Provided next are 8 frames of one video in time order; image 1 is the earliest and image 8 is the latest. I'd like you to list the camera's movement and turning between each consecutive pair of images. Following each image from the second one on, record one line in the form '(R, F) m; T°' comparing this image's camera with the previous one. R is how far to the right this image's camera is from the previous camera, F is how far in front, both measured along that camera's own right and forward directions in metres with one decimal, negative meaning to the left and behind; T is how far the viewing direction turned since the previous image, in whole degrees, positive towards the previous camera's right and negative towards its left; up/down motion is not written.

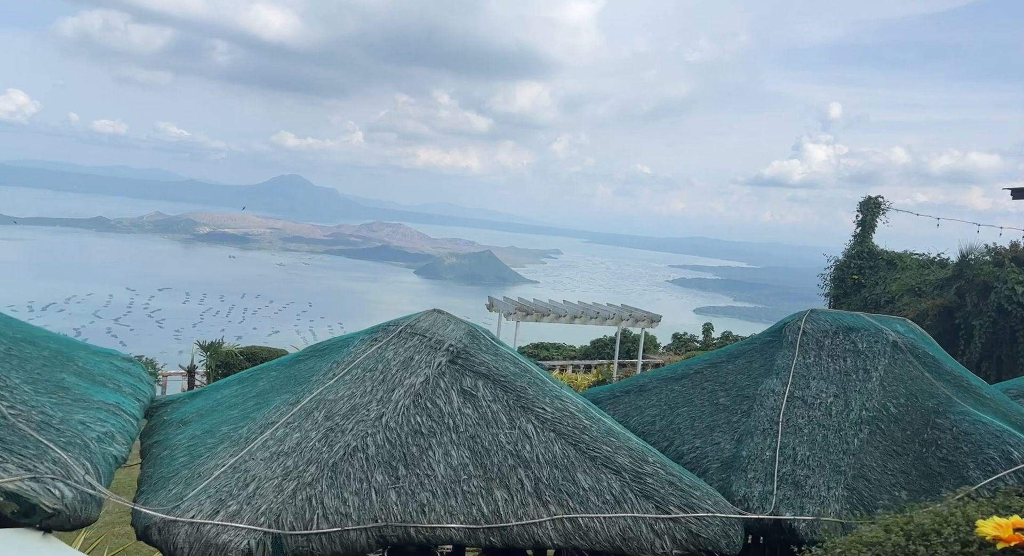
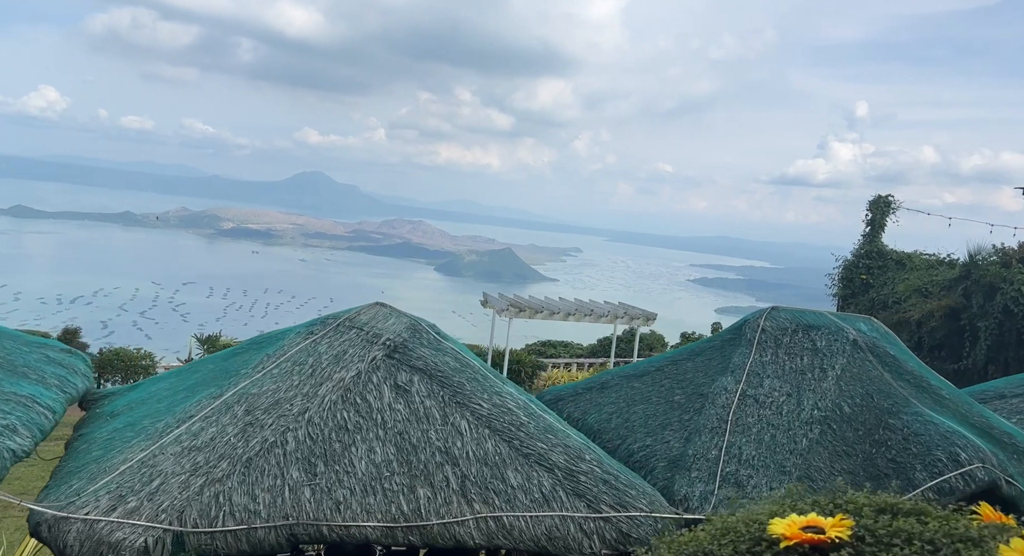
(+0.5, +0.1) m; 0°
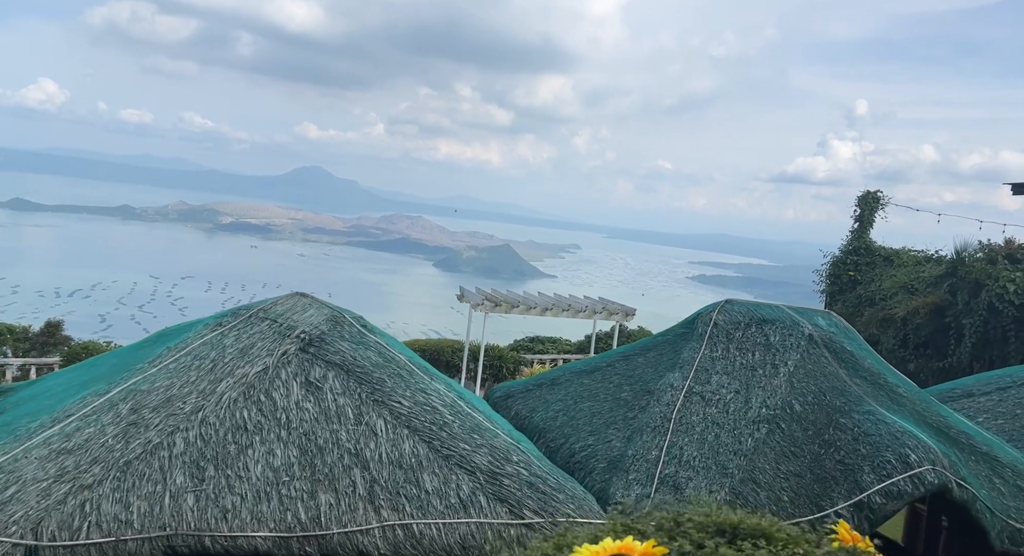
(+0.4, +0.4) m; +1°
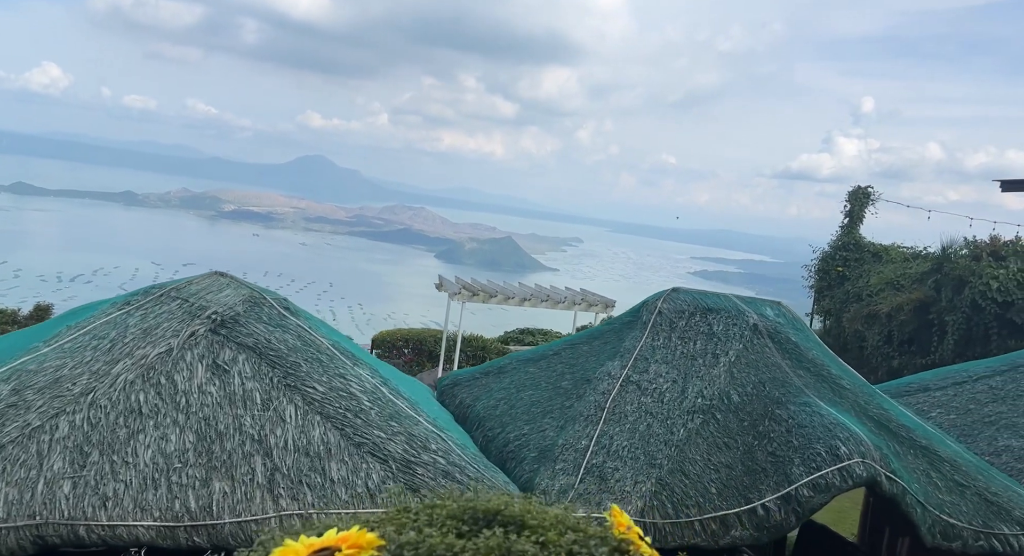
(+0.4, +0.2) m; +1°
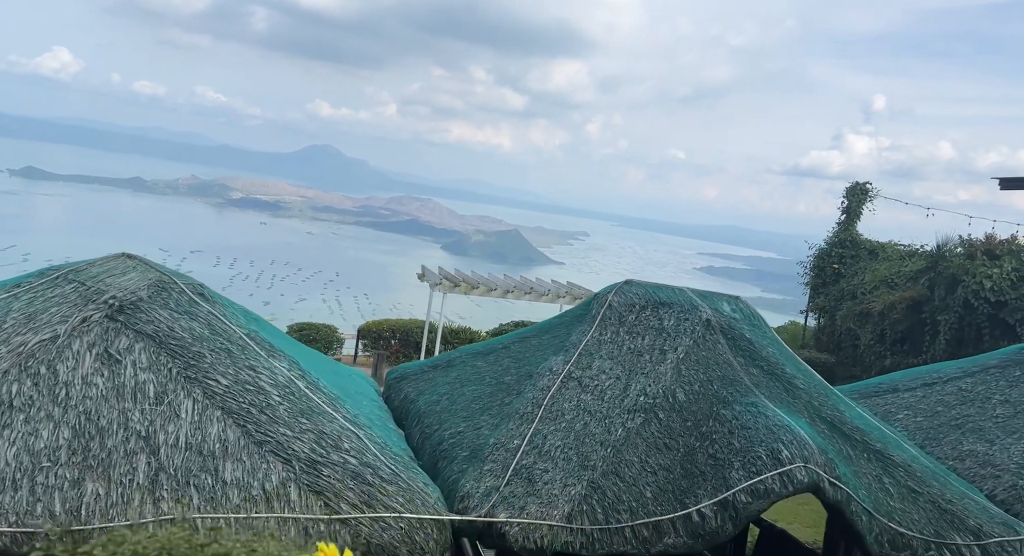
(+0.4, +0.4) m; +1°
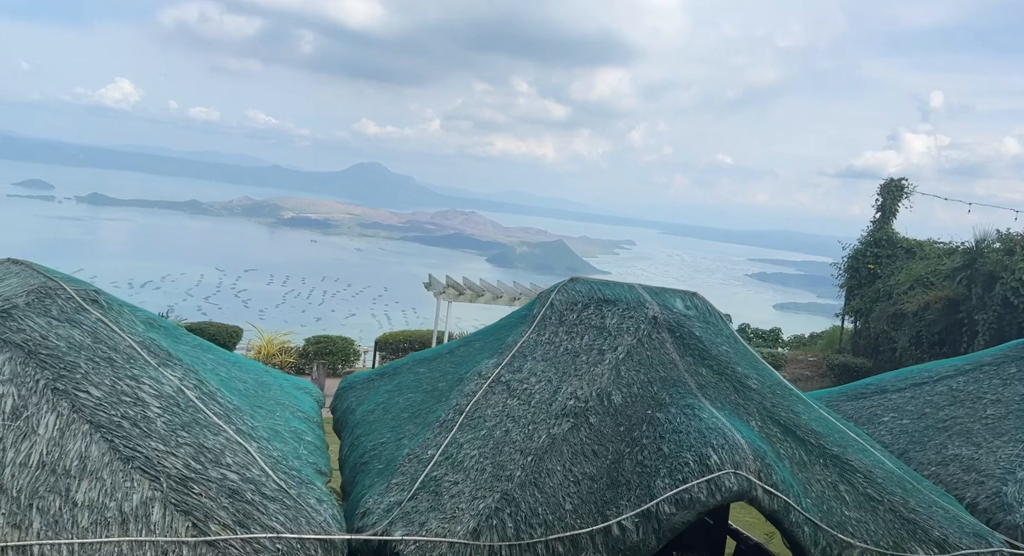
(+0.7, +0.4) m; -1°
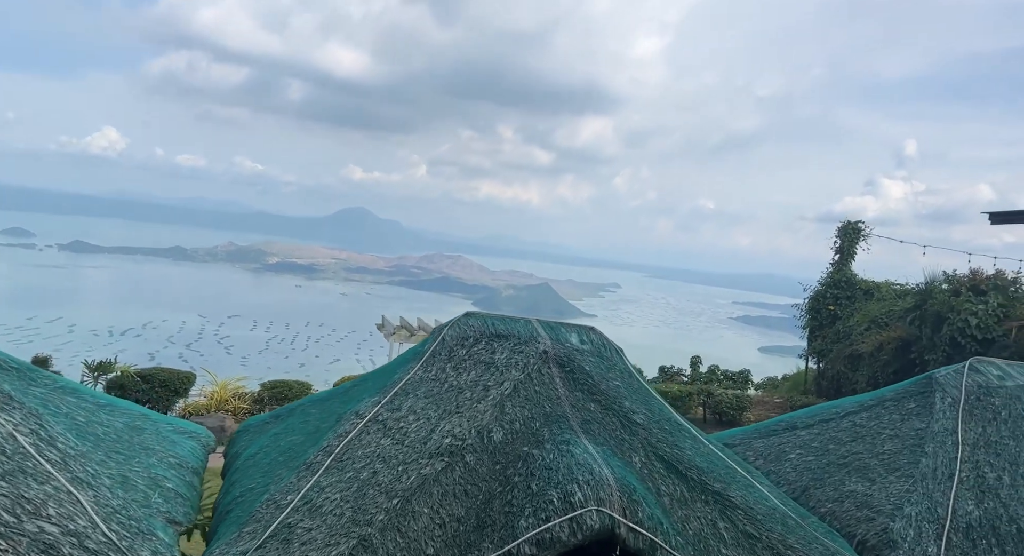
(+0.6, +0.1) m; +3°
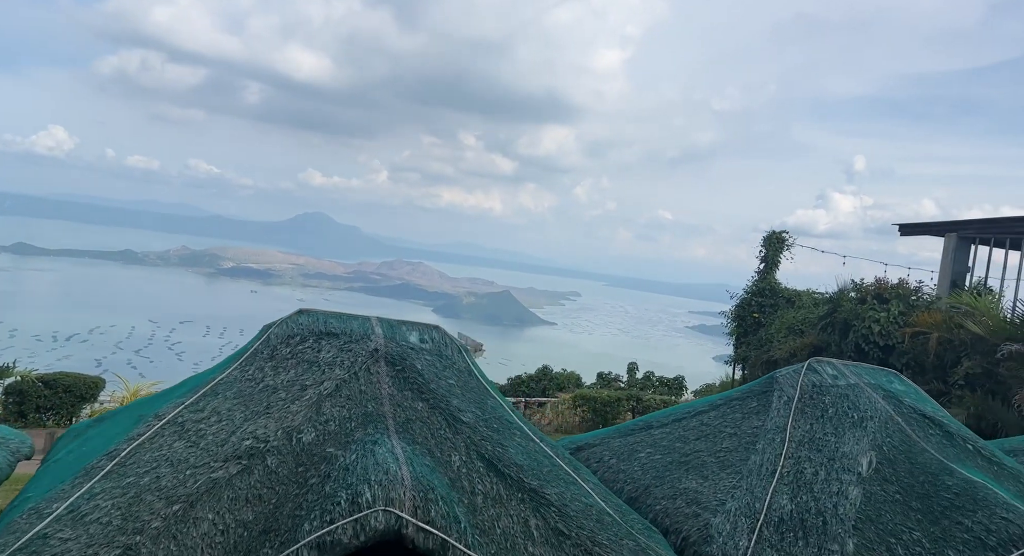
(+0.7, +0.1) m; +5°
